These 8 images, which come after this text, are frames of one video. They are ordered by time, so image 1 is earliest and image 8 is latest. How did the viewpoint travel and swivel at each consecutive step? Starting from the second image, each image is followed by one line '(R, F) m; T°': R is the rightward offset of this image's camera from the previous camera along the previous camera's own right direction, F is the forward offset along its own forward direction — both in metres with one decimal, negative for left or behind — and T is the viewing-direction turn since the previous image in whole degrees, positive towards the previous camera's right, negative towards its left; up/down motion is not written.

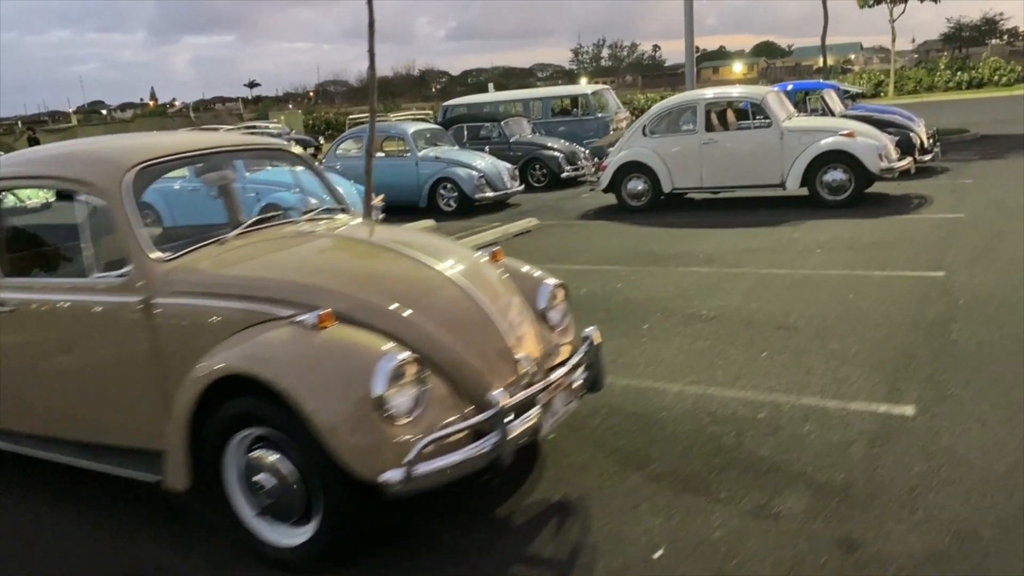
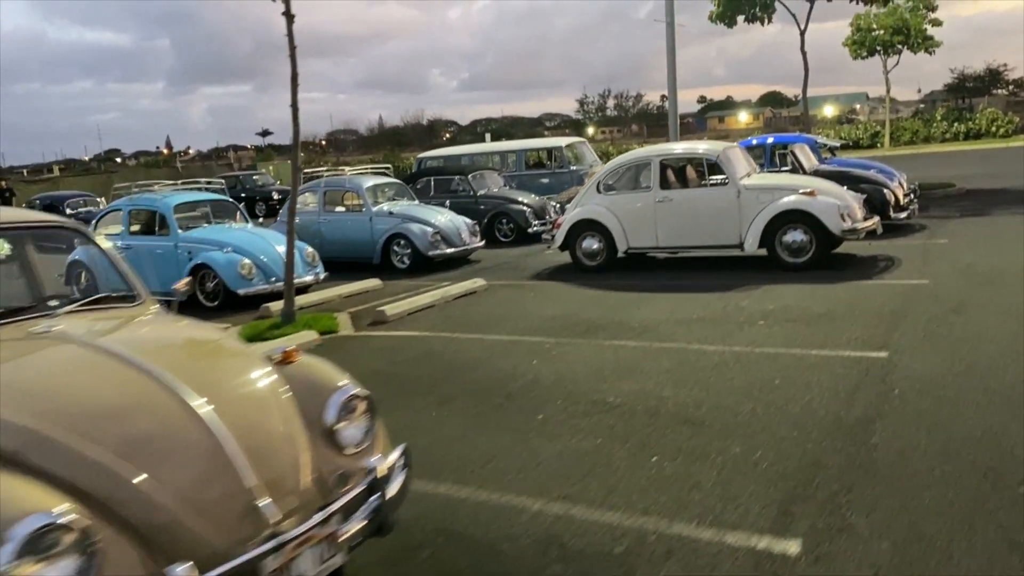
(+0.9, +0.7) m; -1°
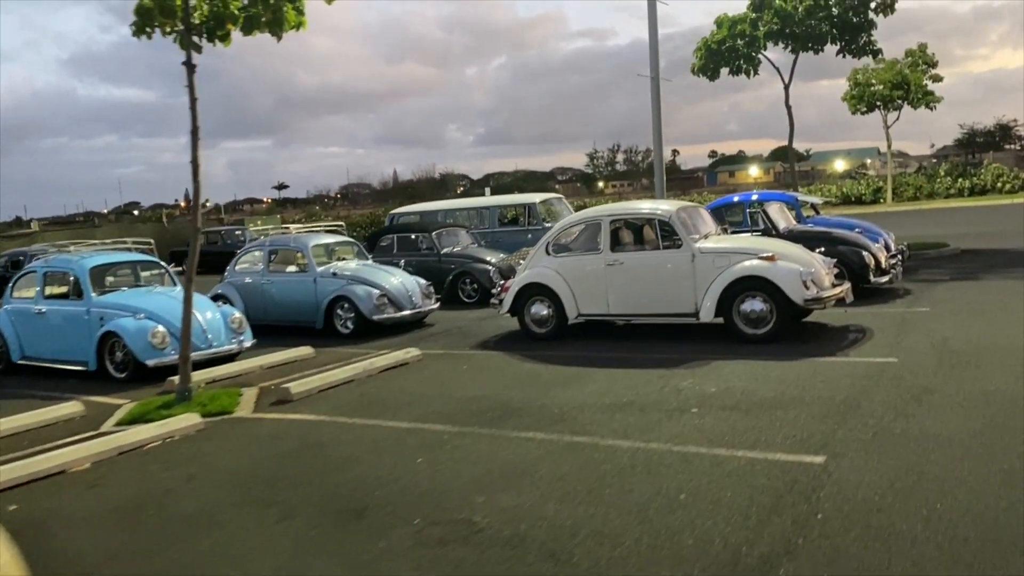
(+1.0, +0.9) m; -1°
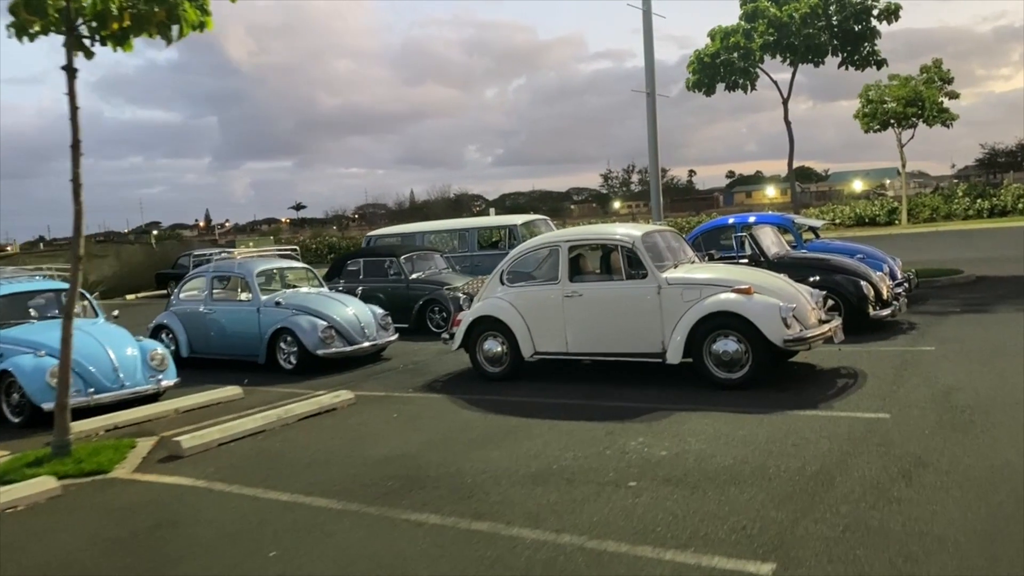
(+0.8, +1.2) m; -1°
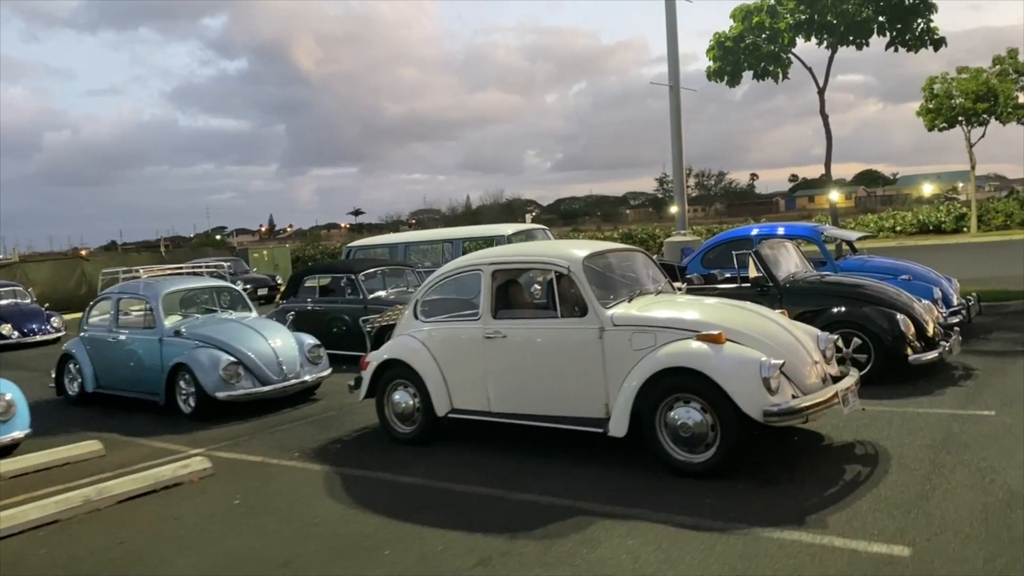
(+1.3, +2.3) m; -4°
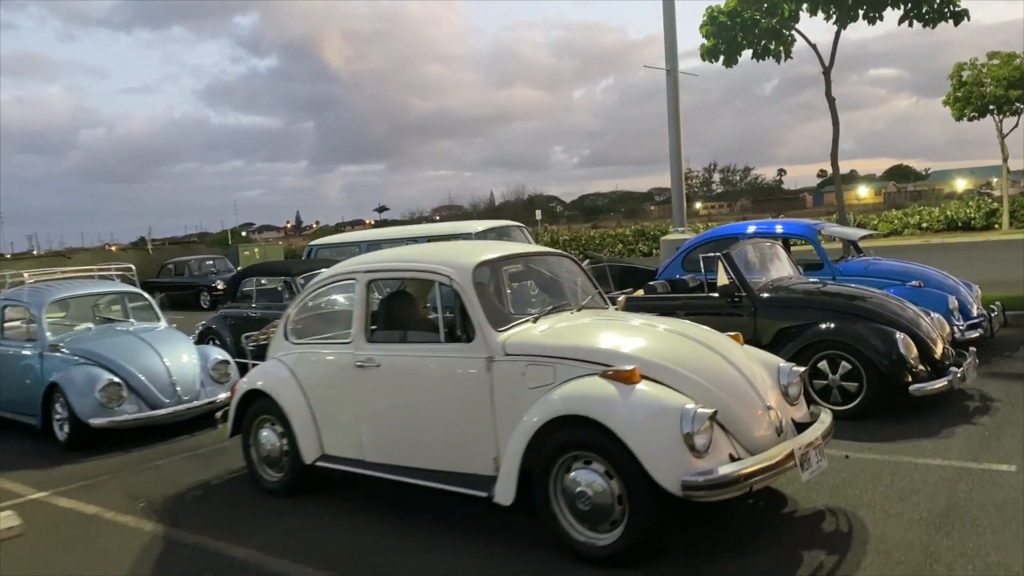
(+1.0, +1.5) m; -2°
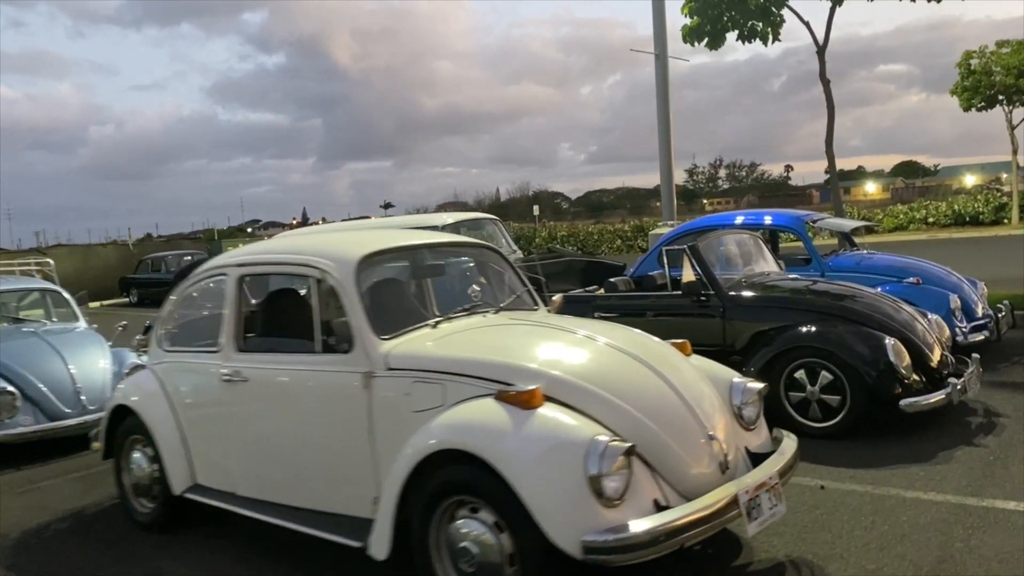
(+0.6, +0.9) m; 0°
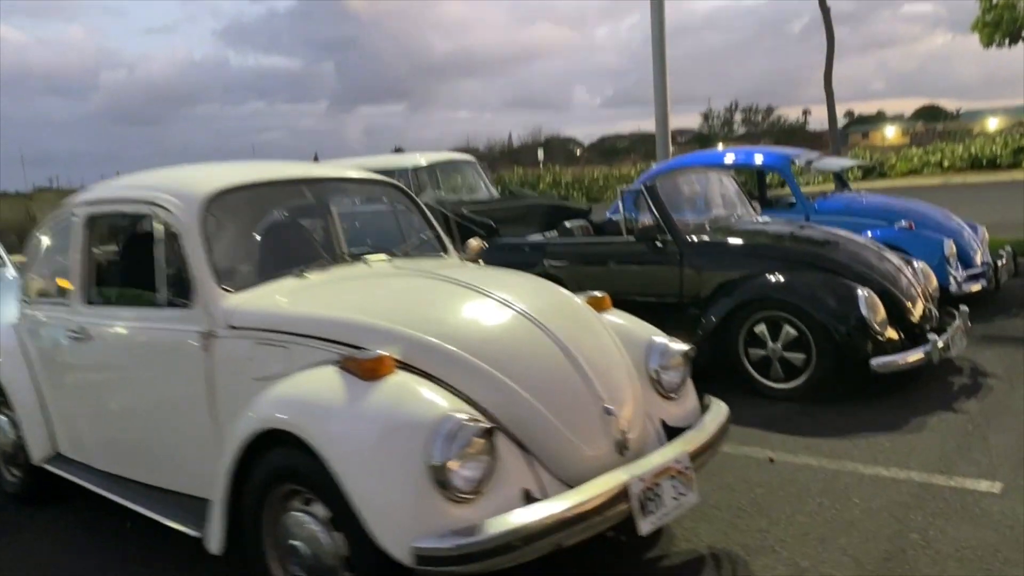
(+0.6, +0.7) m; -1°
